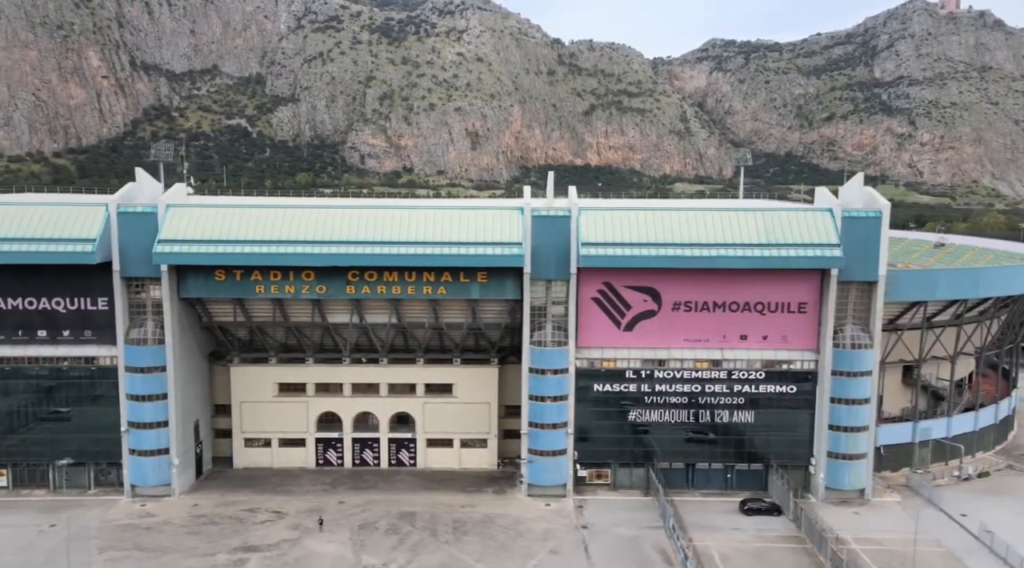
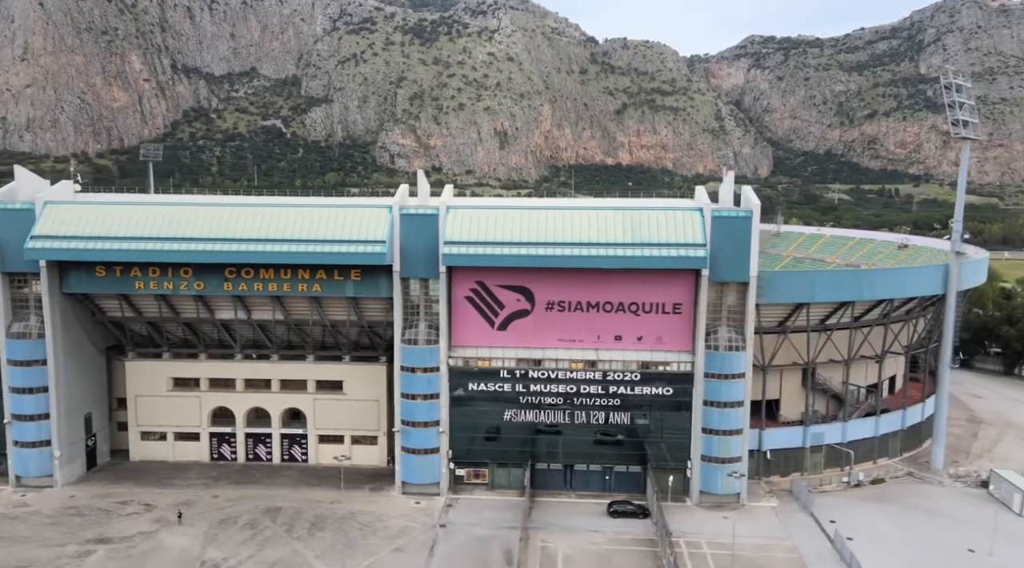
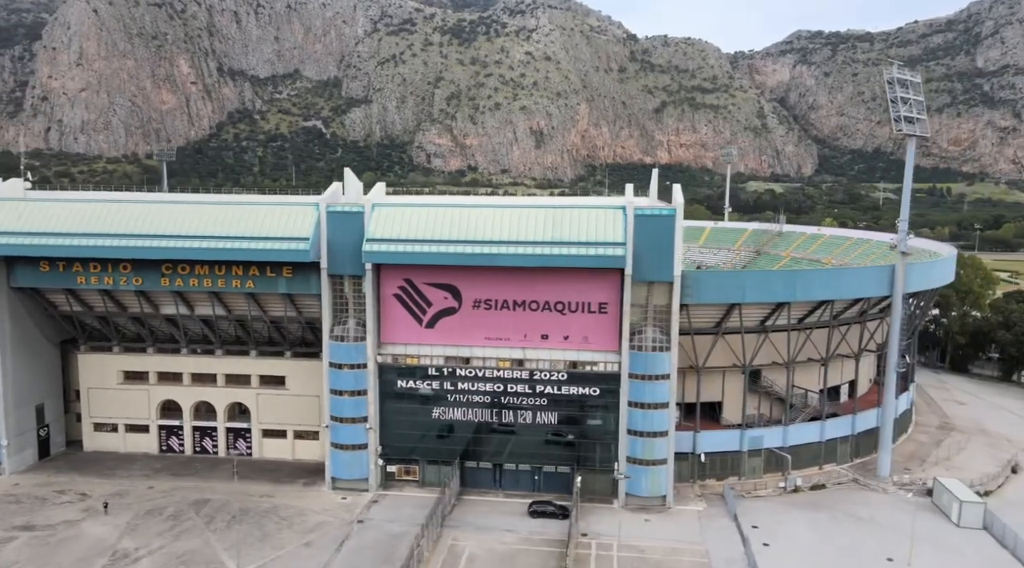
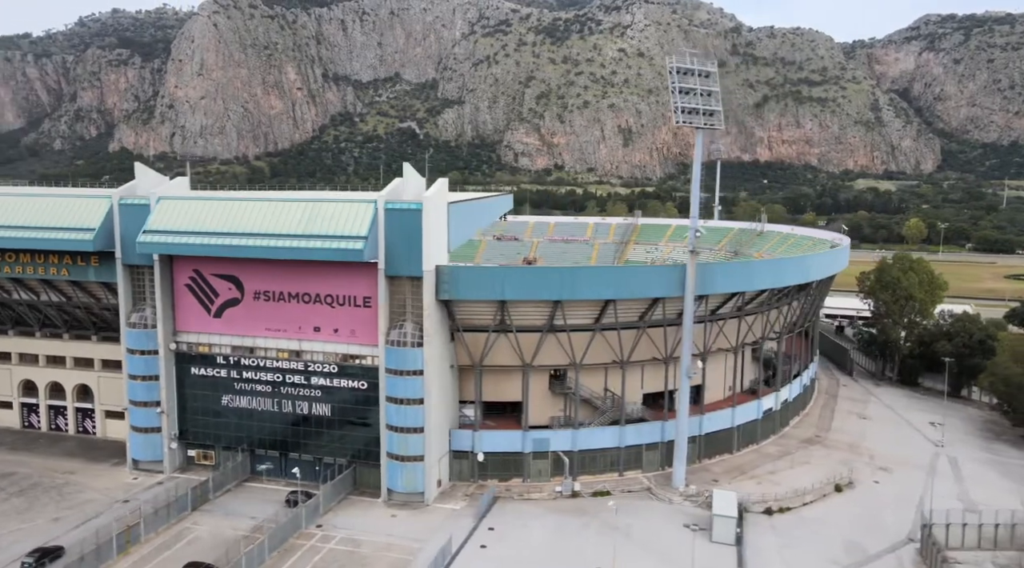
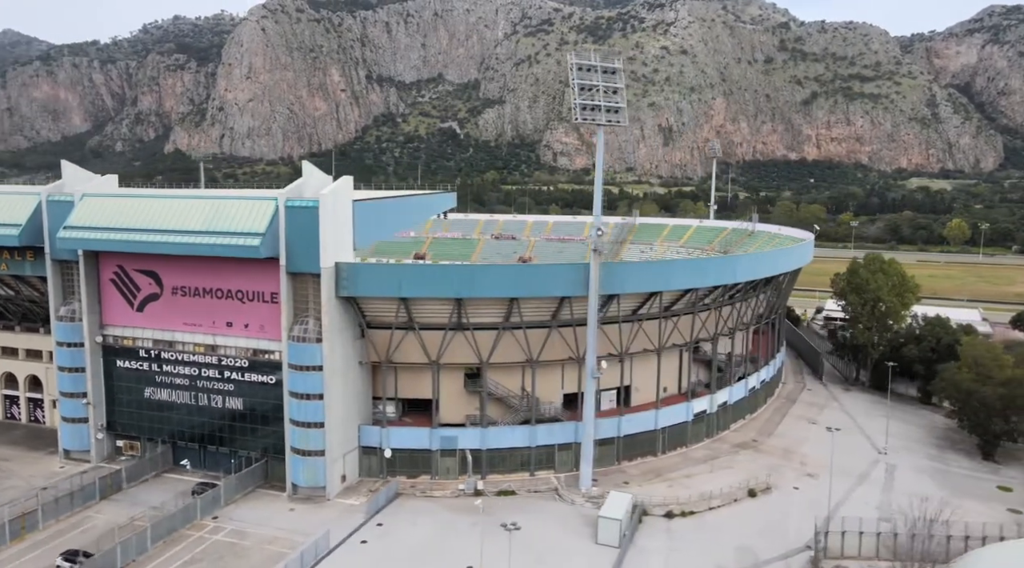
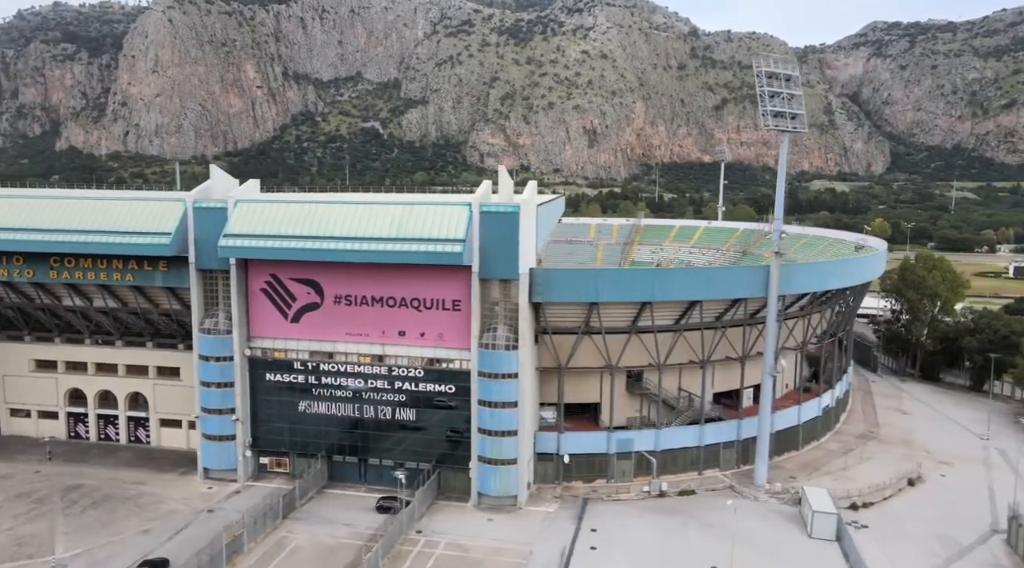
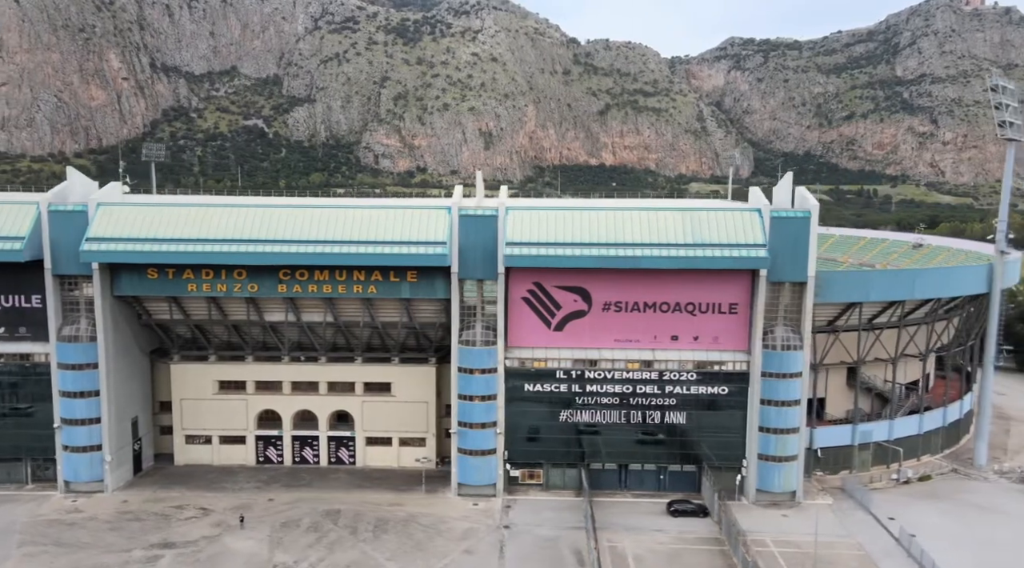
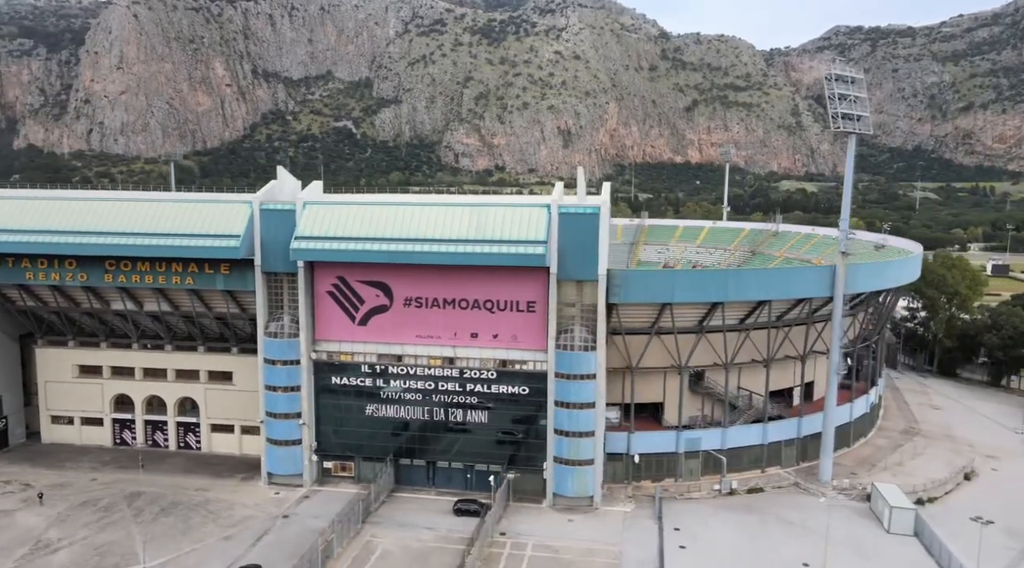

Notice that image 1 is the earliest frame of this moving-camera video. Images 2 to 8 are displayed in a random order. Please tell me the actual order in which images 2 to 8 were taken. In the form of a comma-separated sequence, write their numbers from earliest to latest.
7, 2, 3, 8, 6, 4, 5
